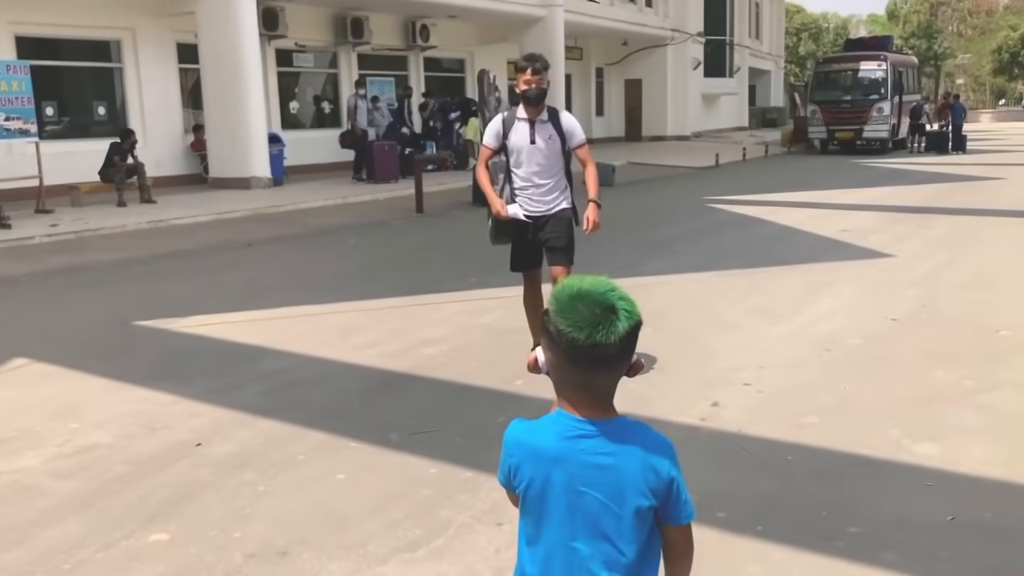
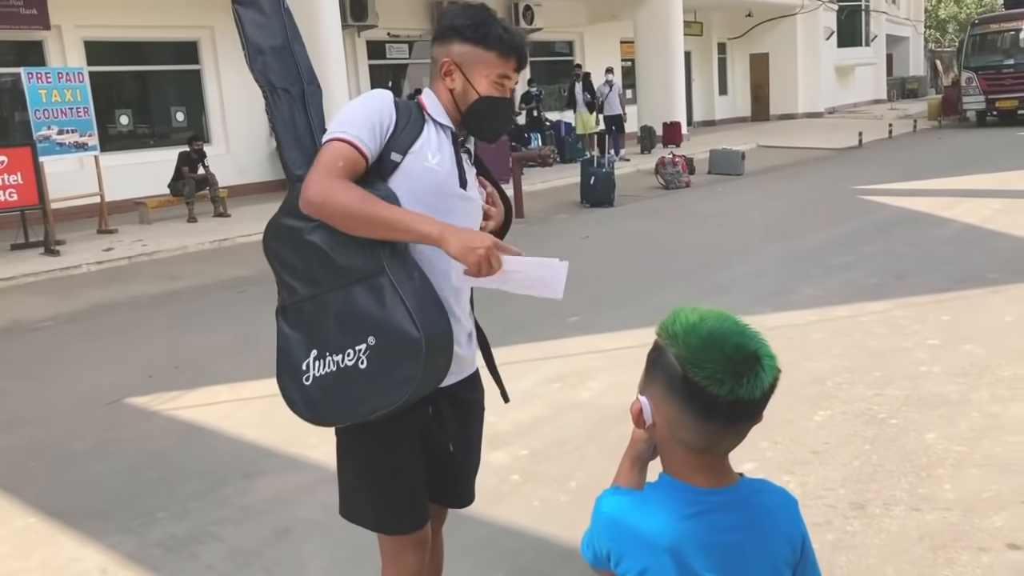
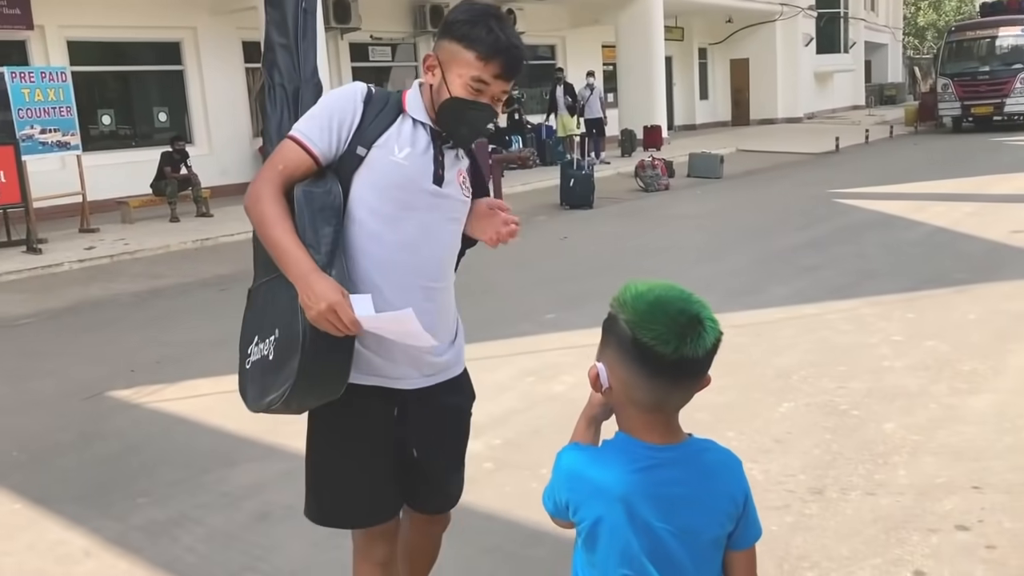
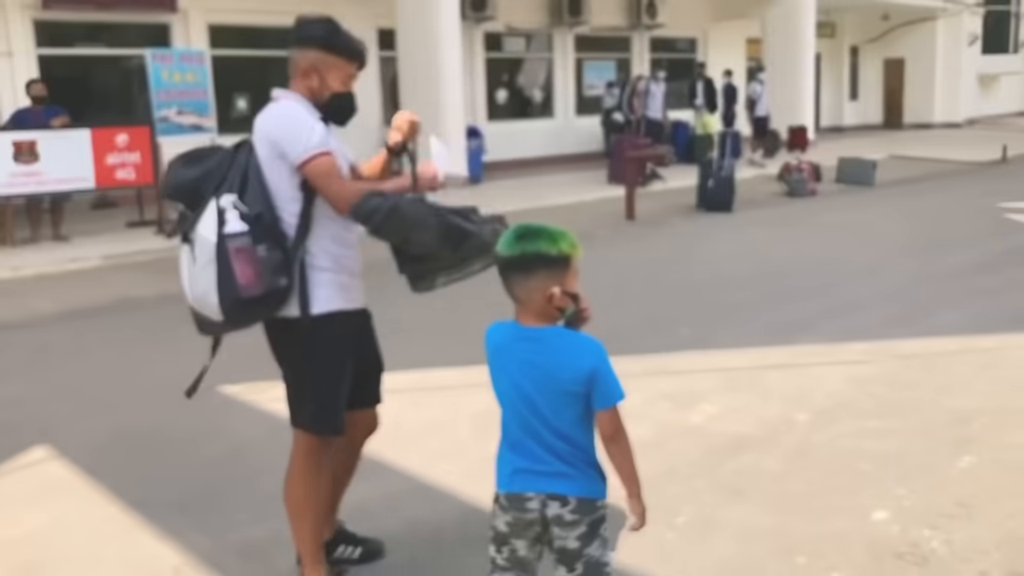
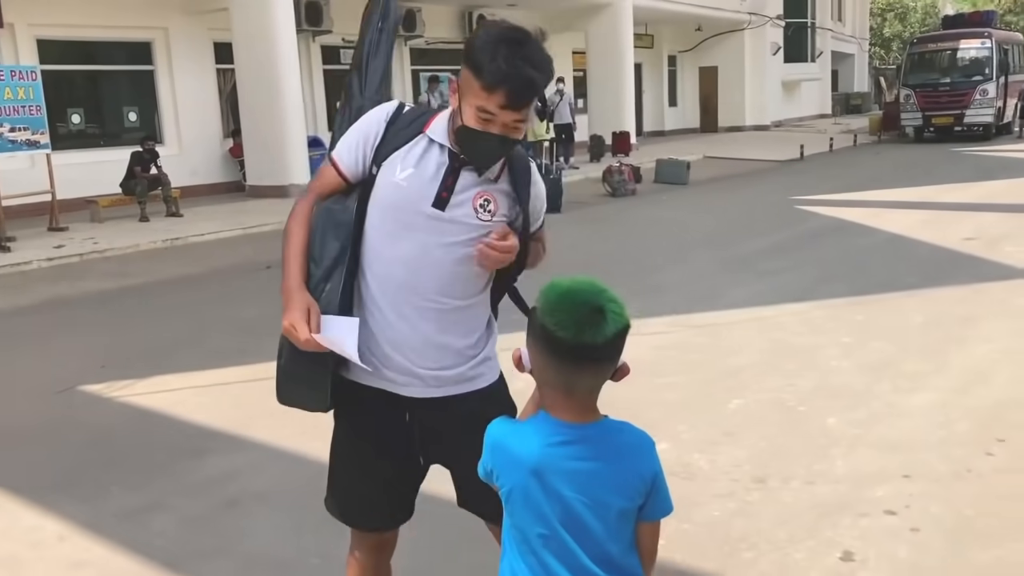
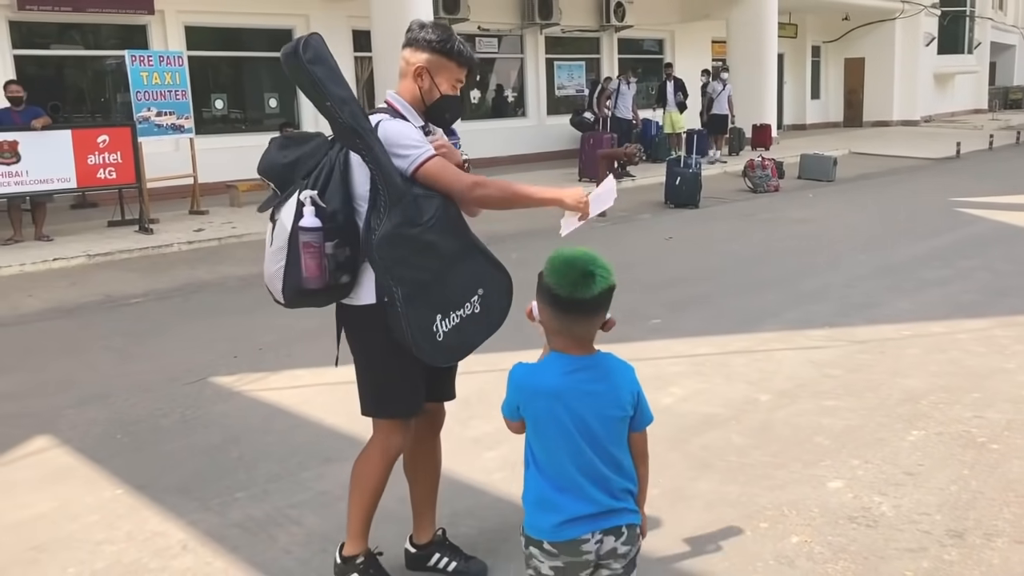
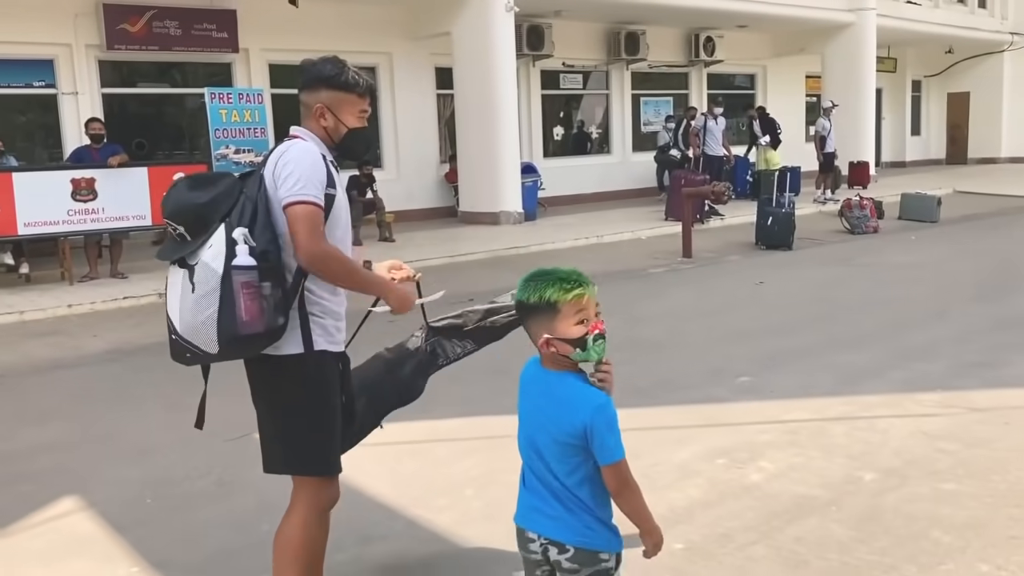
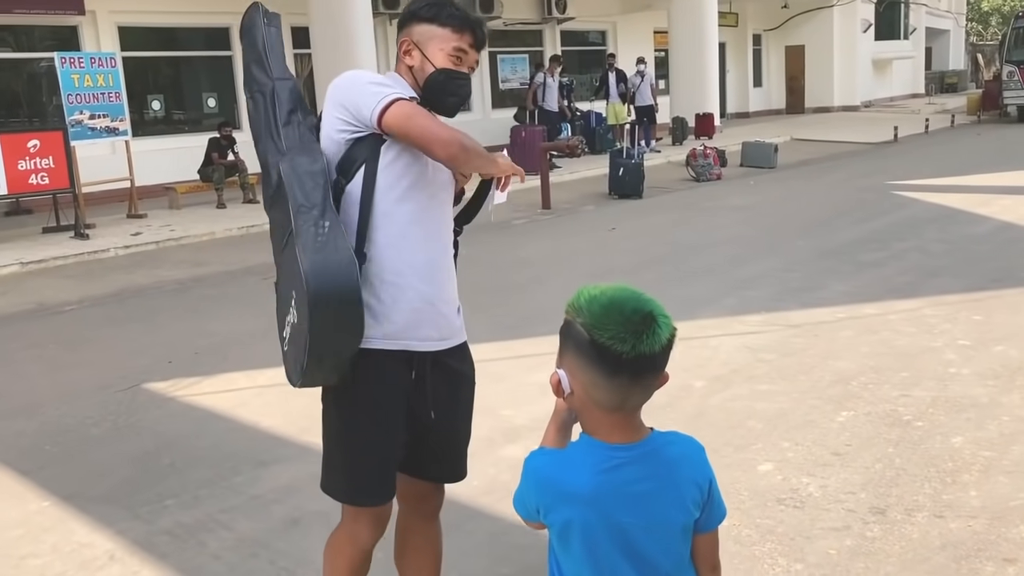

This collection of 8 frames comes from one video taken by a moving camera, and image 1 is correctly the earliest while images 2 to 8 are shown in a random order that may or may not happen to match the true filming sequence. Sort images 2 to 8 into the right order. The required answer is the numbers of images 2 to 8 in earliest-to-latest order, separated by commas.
5, 3, 2, 8, 6, 4, 7
